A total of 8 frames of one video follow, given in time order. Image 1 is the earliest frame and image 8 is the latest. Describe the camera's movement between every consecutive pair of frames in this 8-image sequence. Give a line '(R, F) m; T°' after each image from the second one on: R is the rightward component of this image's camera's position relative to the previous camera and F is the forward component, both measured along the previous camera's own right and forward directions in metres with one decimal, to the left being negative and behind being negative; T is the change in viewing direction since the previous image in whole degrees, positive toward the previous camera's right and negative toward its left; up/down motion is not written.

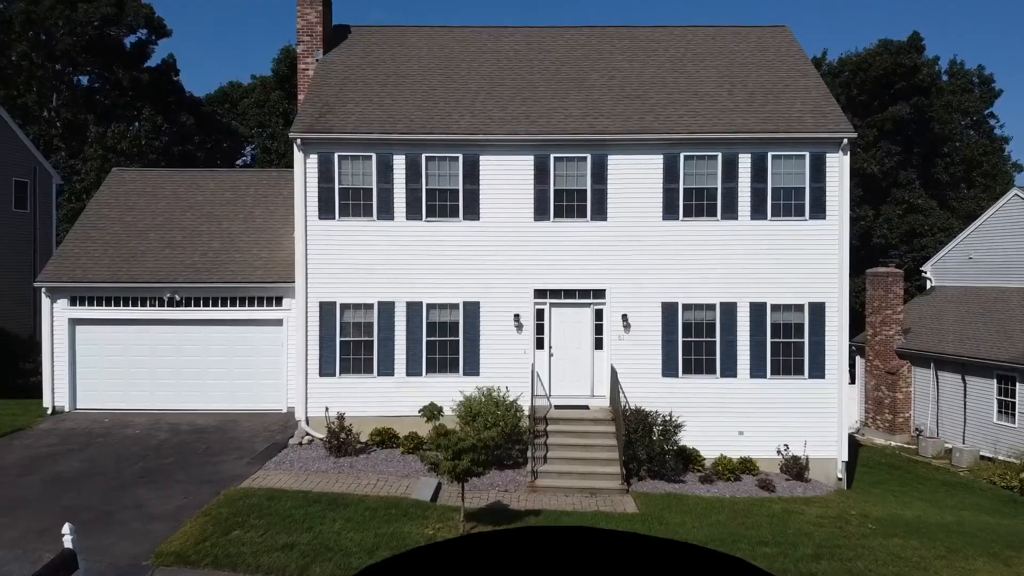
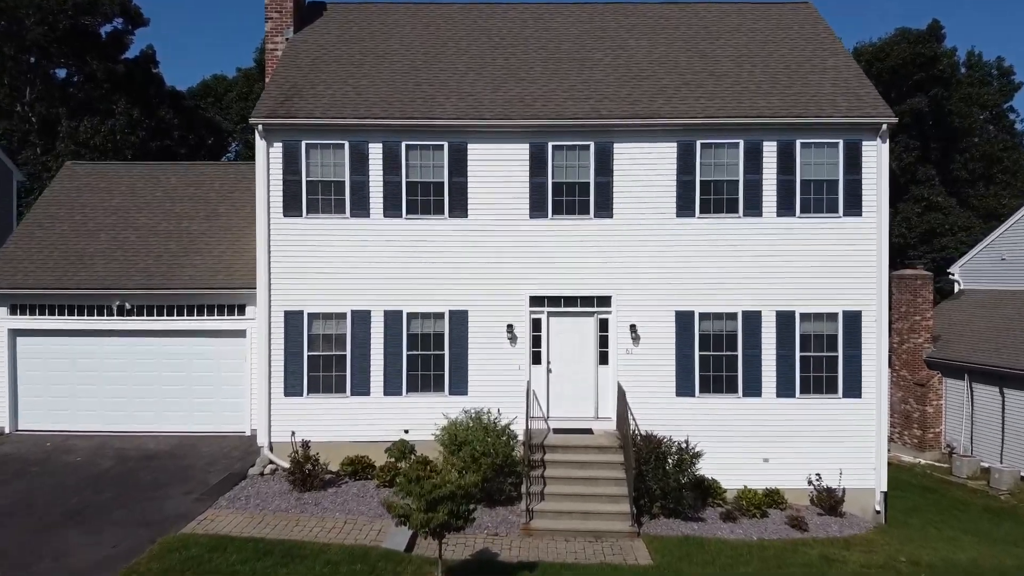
(+0.1, +1.8) m; 0°
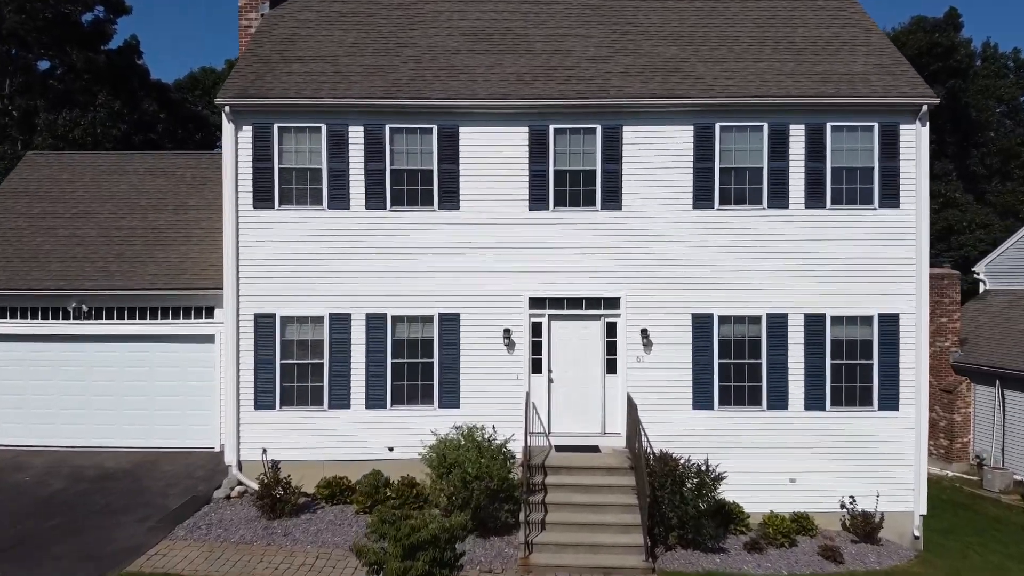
(0.0, +1.4) m; 0°
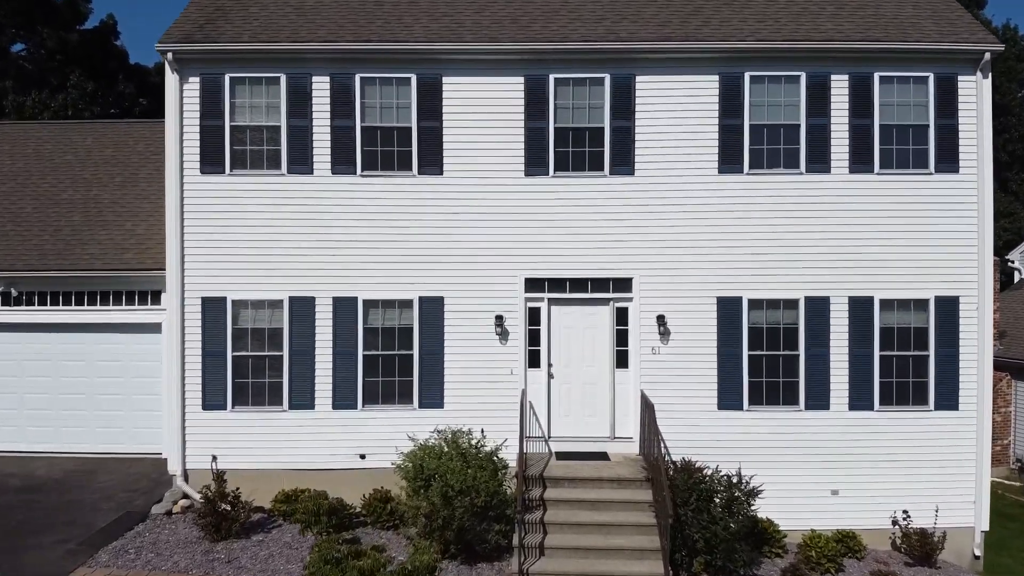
(+0.1, +1.7) m; 0°
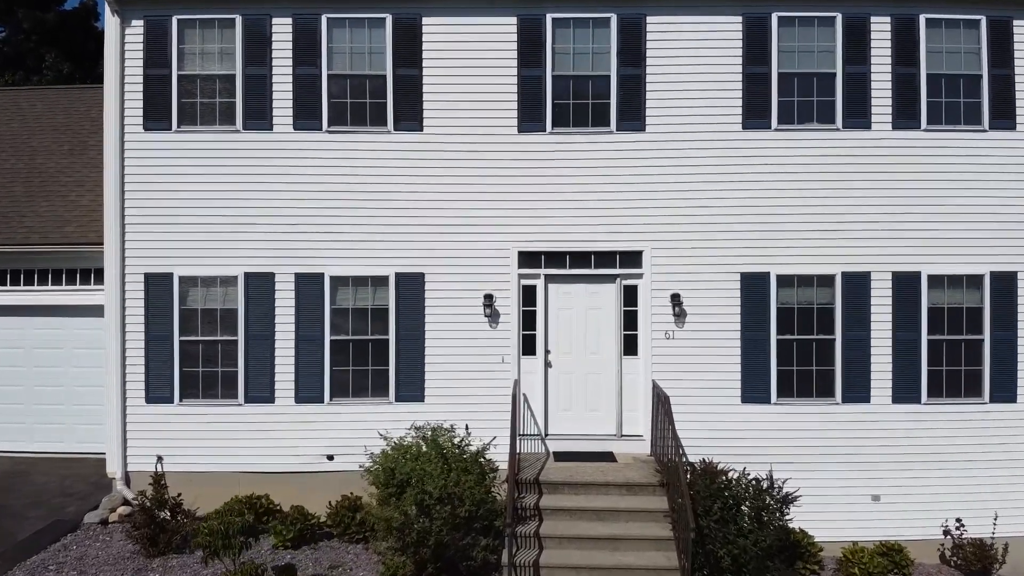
(+0.1, +1.3) m; 0°
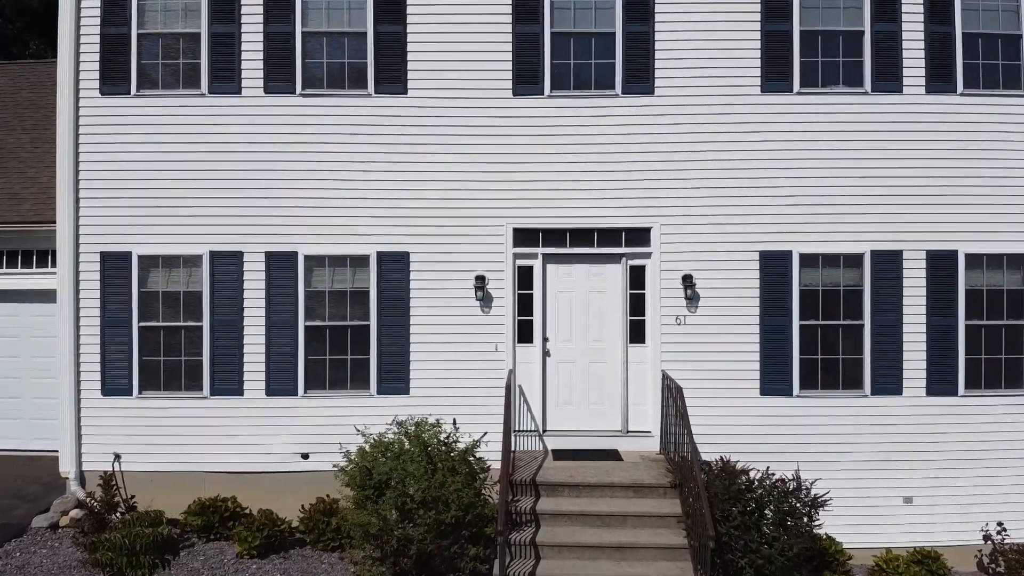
(+0.1, +0.8) m; 0°
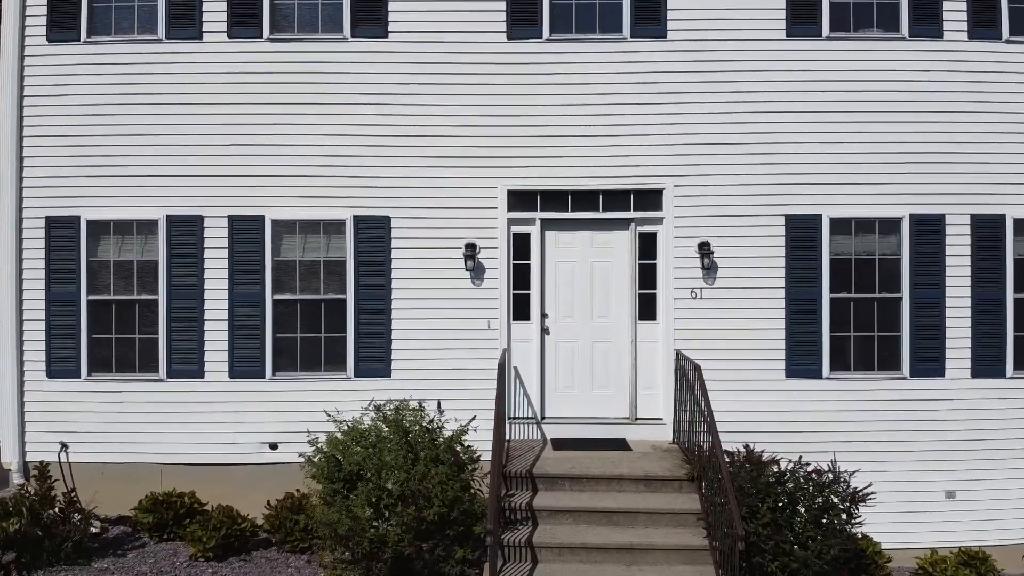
(+0.1, +0.8) m; 0°
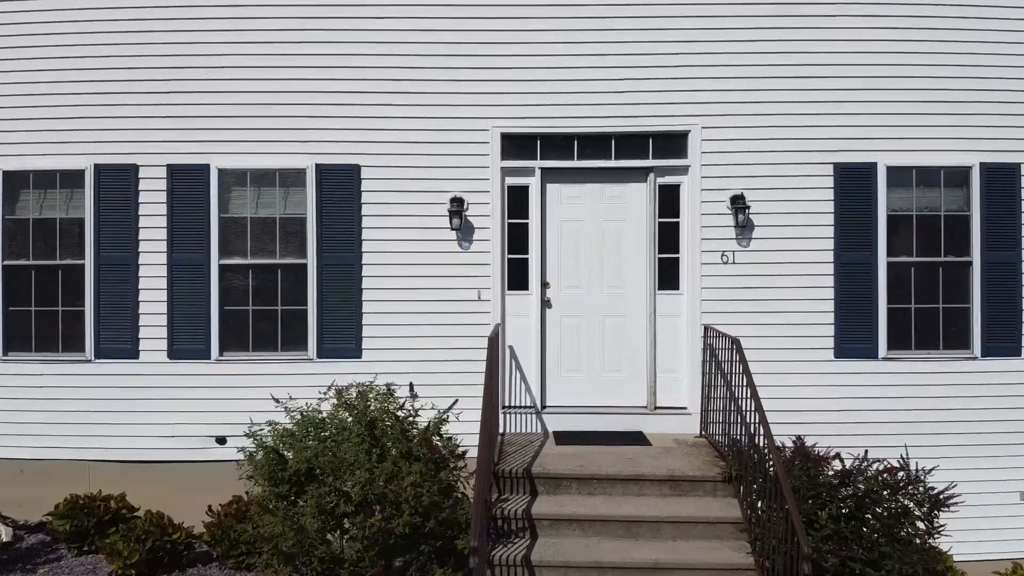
(0.0, +1.1) m; 0°
